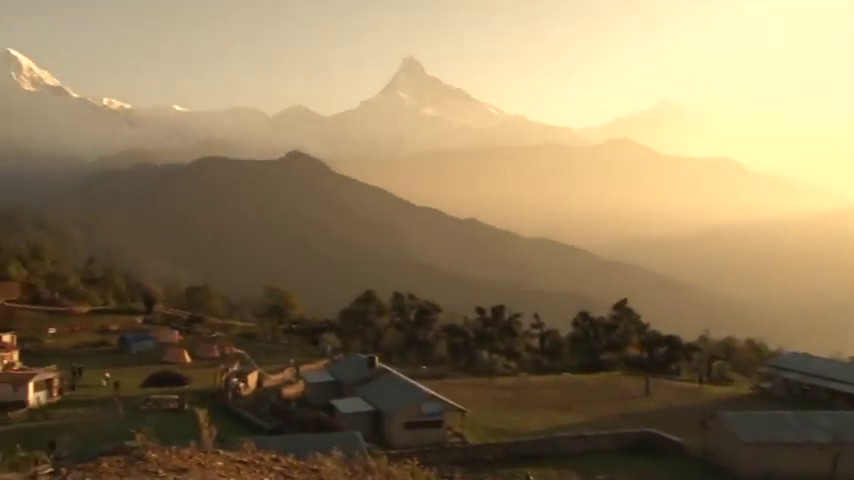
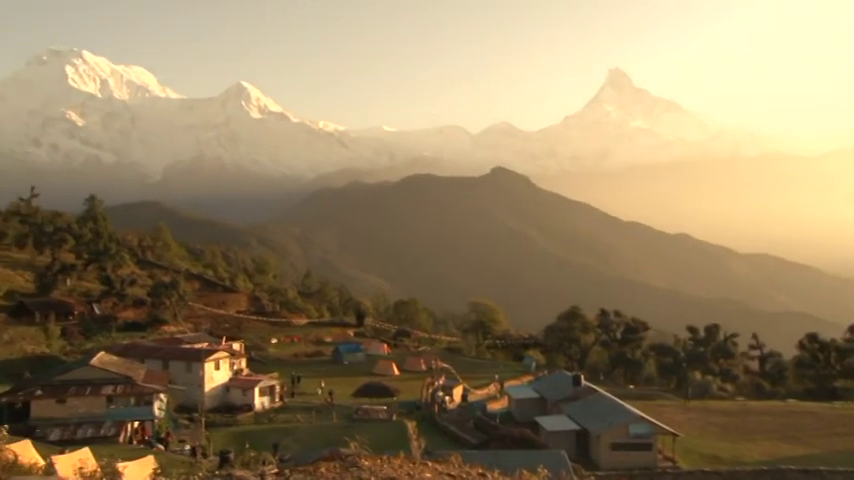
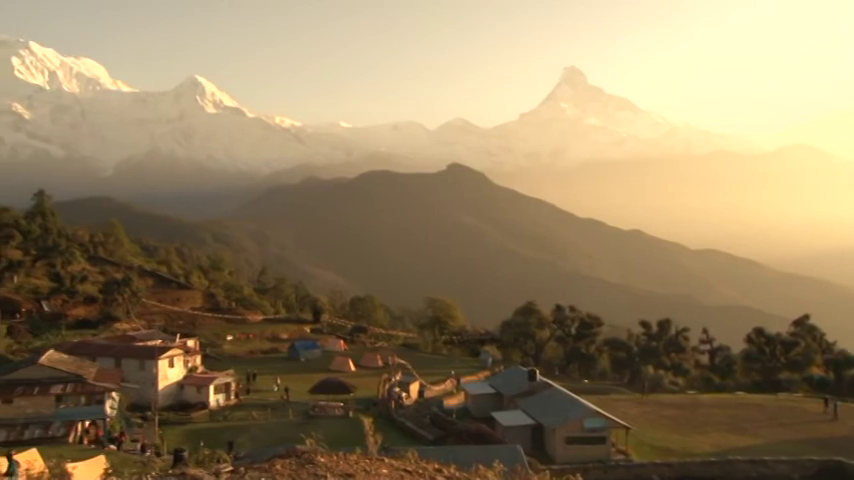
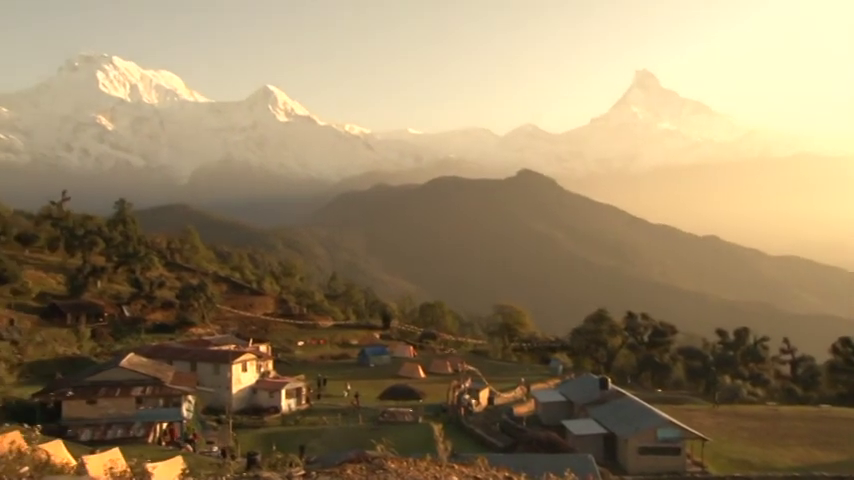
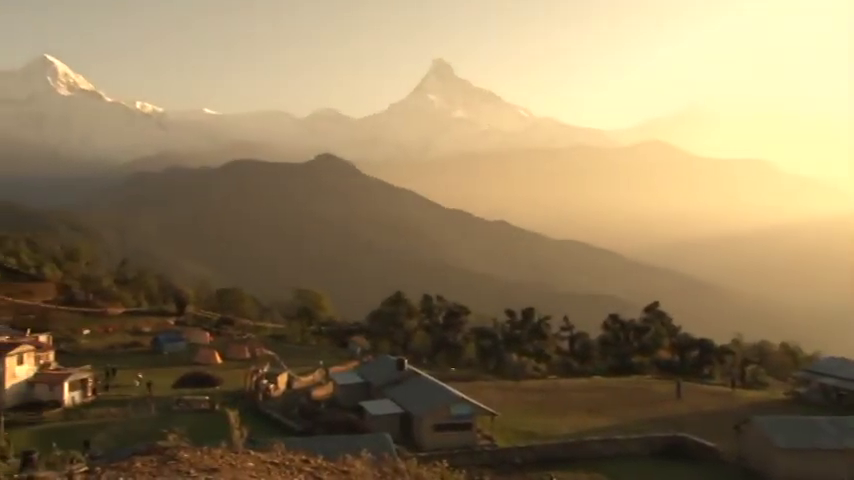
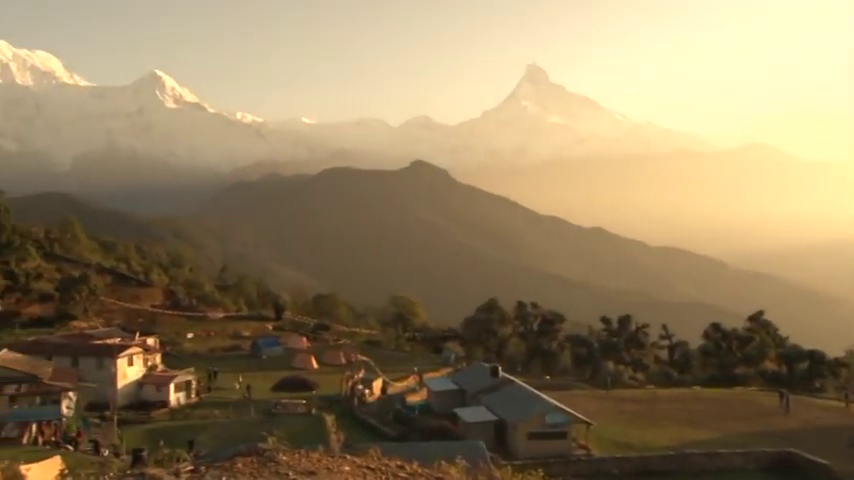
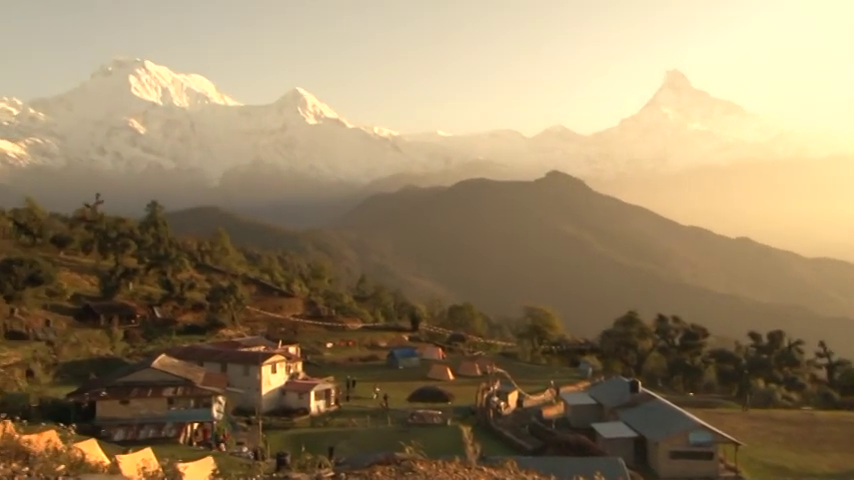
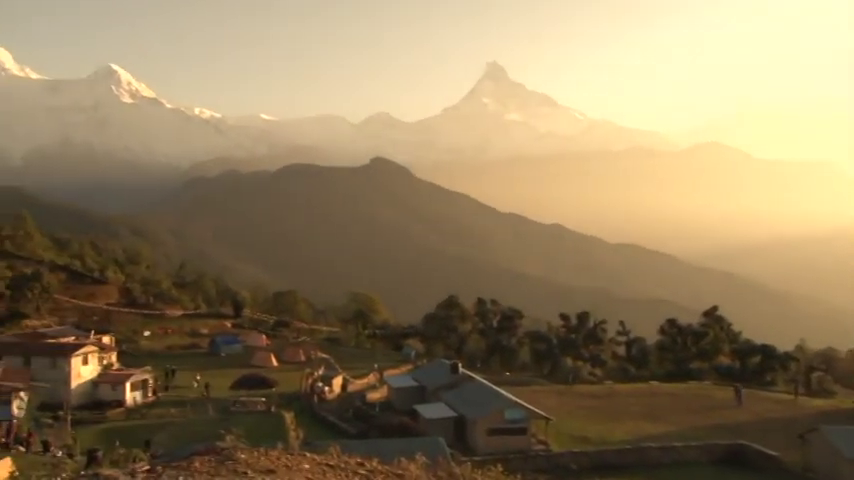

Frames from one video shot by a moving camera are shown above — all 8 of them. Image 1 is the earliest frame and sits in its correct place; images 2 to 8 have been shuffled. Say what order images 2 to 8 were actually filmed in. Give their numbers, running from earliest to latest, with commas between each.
5, 8, 6, 3, 2, 4, 7
